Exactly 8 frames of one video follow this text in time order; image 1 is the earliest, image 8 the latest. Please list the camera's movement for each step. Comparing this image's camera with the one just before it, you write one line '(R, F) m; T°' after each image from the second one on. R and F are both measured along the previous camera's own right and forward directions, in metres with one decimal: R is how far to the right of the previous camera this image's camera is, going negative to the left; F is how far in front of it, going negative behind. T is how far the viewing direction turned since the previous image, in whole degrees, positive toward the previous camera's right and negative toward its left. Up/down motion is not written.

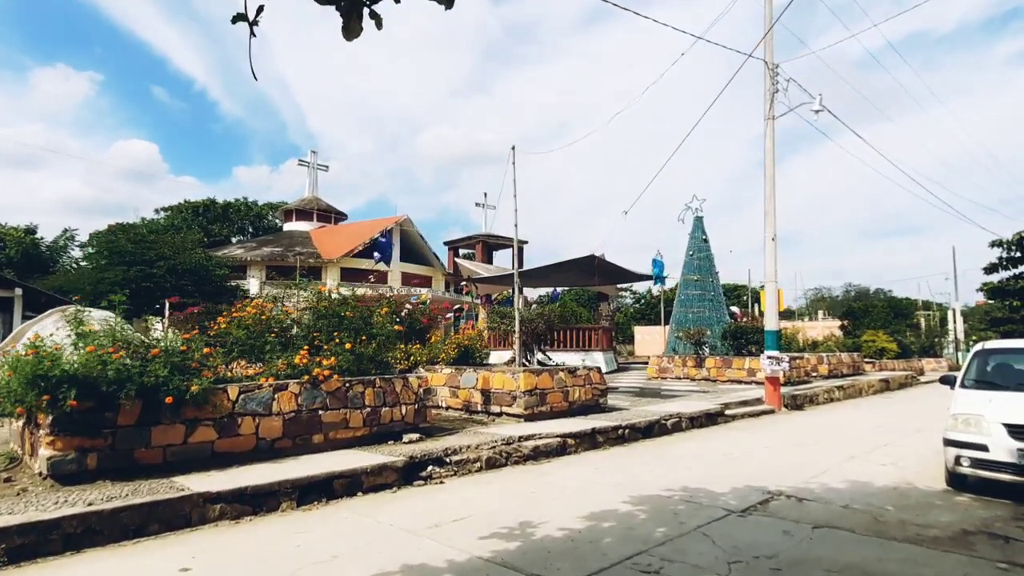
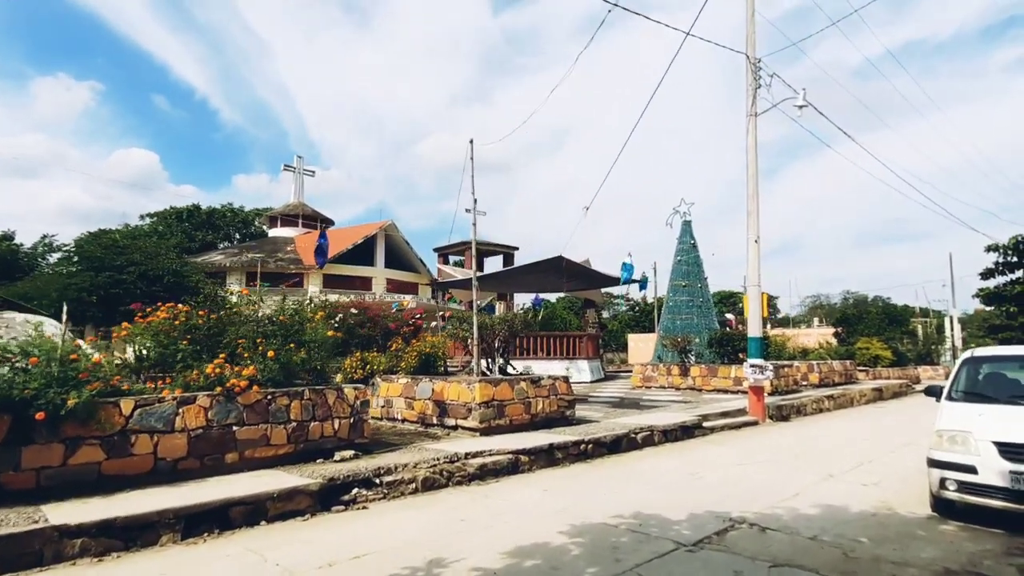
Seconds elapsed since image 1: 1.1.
(+0.7, +0.7) m; 0°
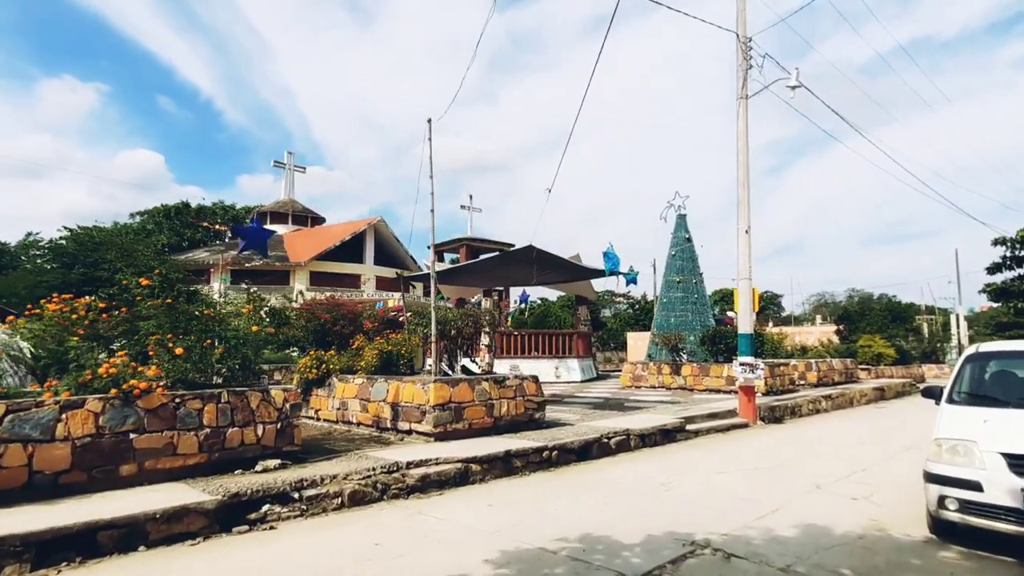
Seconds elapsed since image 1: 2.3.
(+0.6, +0.8) m; 0°
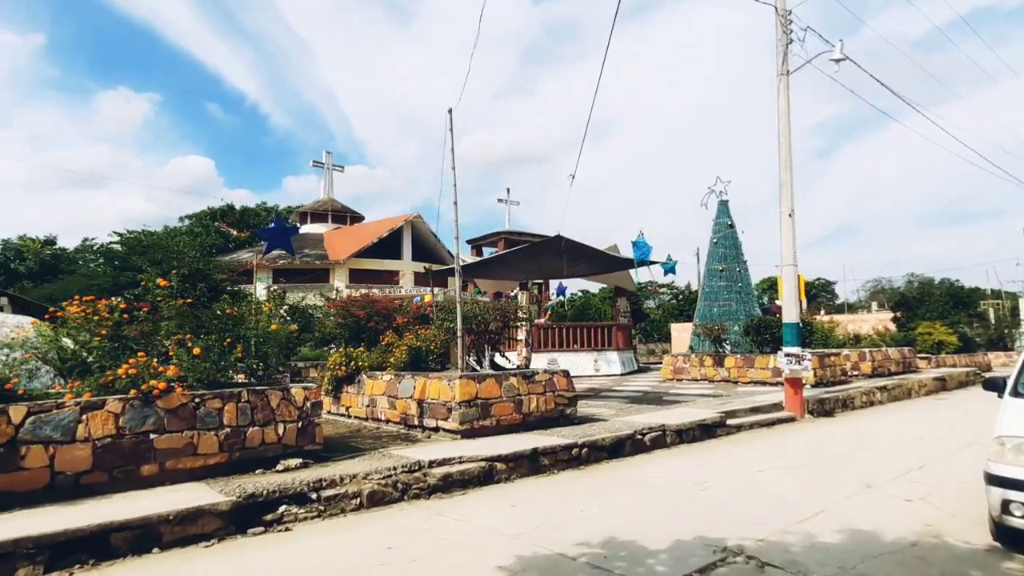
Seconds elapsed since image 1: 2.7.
(+0.2, +0.3) m; -4°
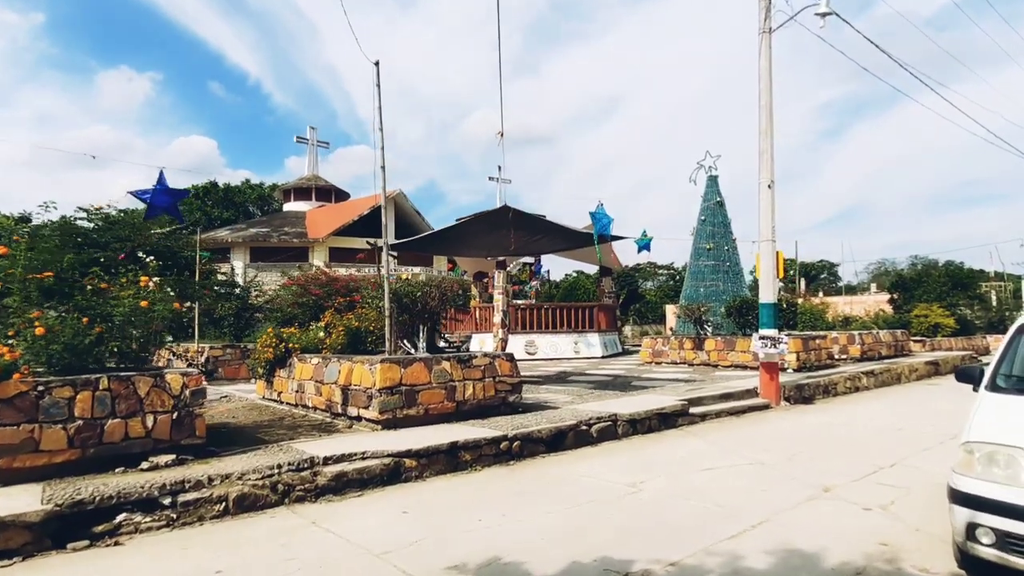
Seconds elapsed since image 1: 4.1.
(+0.9, +0.9) m; 0°
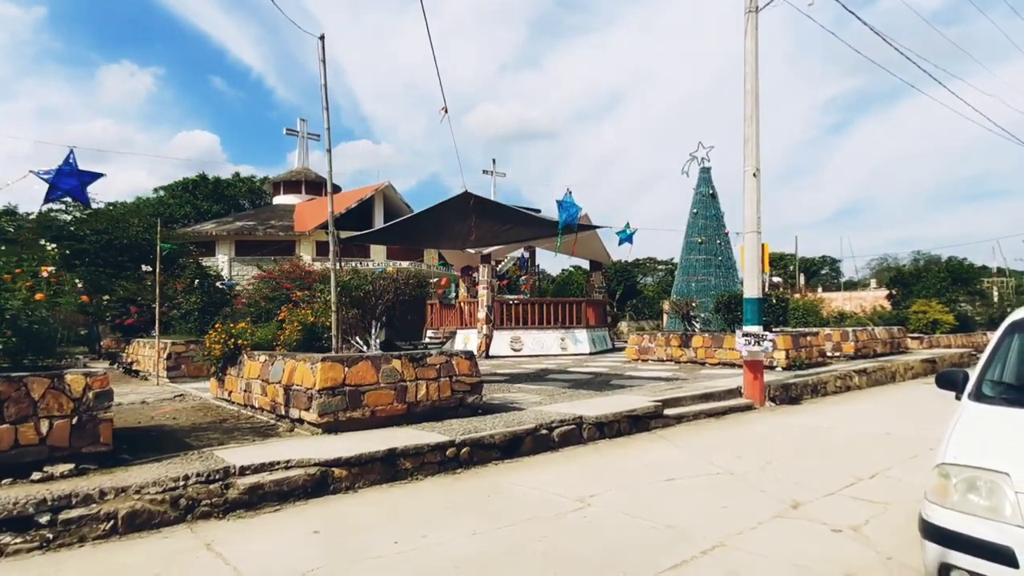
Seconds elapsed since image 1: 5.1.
(+0.5, +0.6) m; 0°
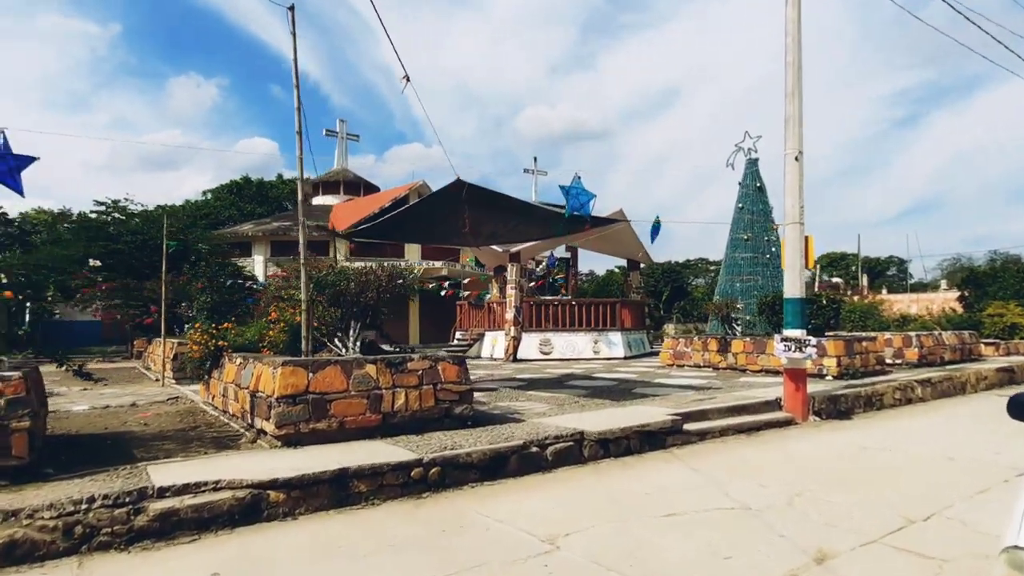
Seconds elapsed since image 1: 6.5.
(+0.6, +0.9) m; -5°
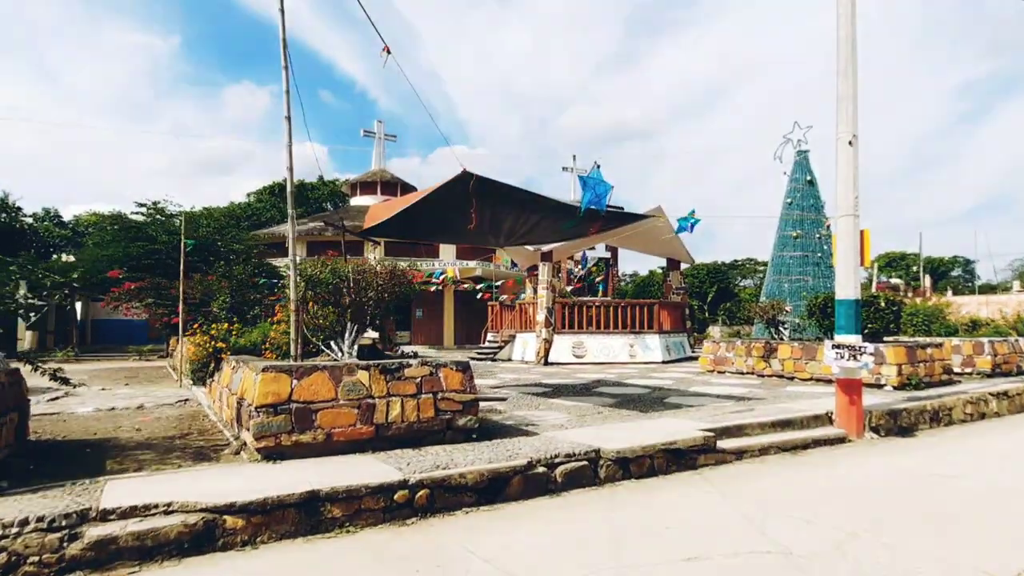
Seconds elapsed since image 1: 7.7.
(+0.4, +0.7) m; -4°
